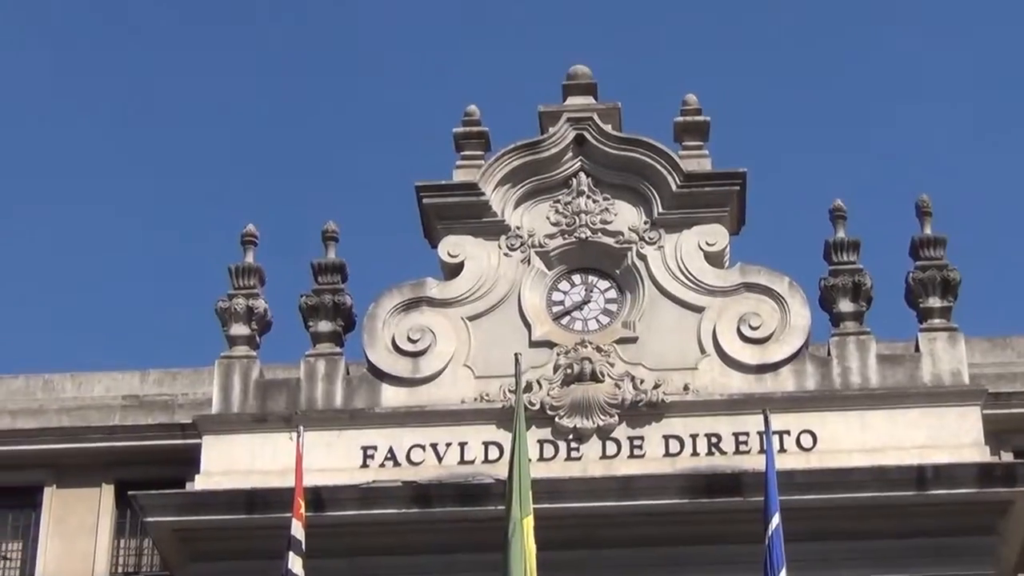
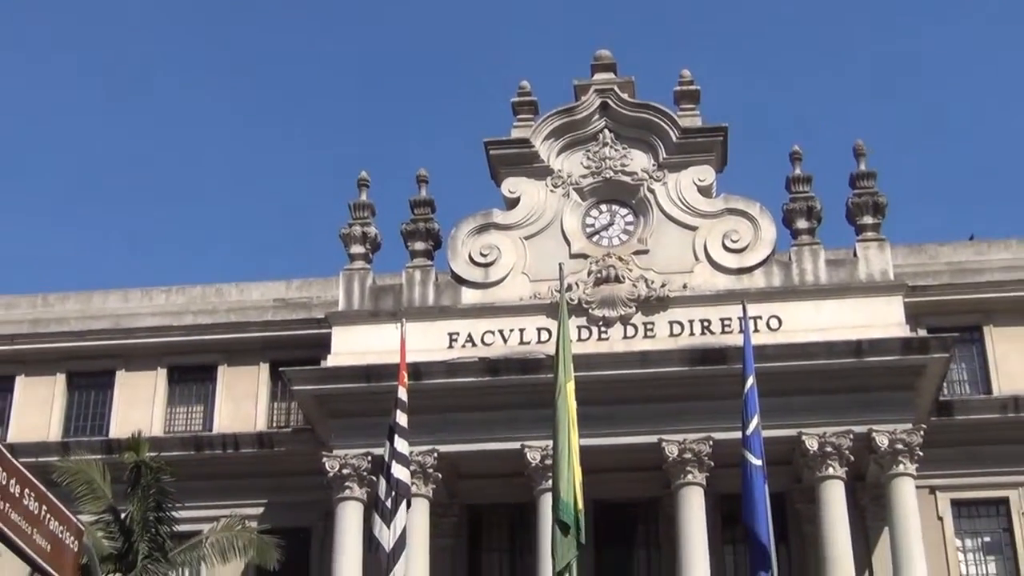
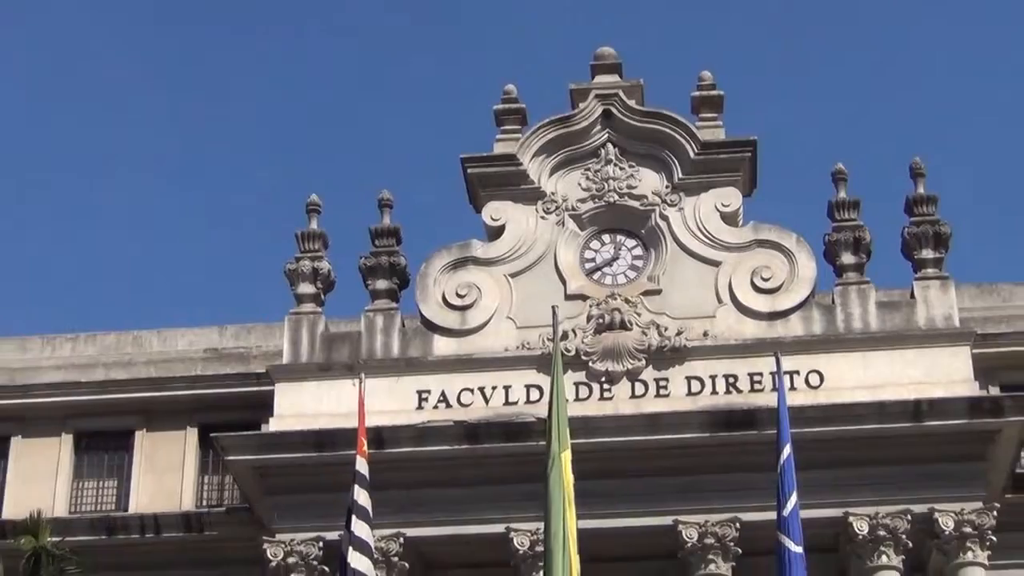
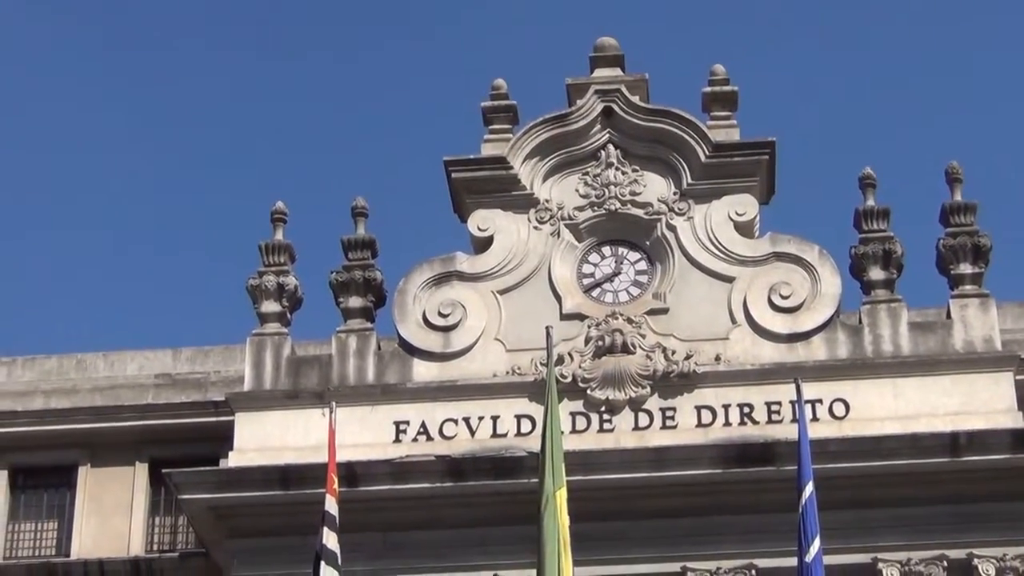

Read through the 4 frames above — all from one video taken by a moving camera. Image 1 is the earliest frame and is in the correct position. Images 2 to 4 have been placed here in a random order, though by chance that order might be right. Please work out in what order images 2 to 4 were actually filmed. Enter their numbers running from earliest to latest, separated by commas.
4, 3, 2
